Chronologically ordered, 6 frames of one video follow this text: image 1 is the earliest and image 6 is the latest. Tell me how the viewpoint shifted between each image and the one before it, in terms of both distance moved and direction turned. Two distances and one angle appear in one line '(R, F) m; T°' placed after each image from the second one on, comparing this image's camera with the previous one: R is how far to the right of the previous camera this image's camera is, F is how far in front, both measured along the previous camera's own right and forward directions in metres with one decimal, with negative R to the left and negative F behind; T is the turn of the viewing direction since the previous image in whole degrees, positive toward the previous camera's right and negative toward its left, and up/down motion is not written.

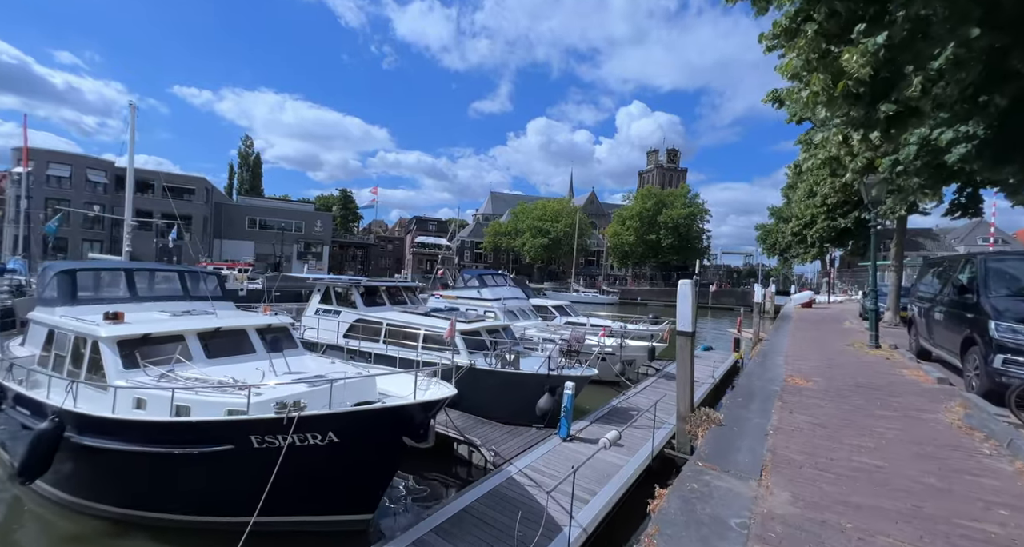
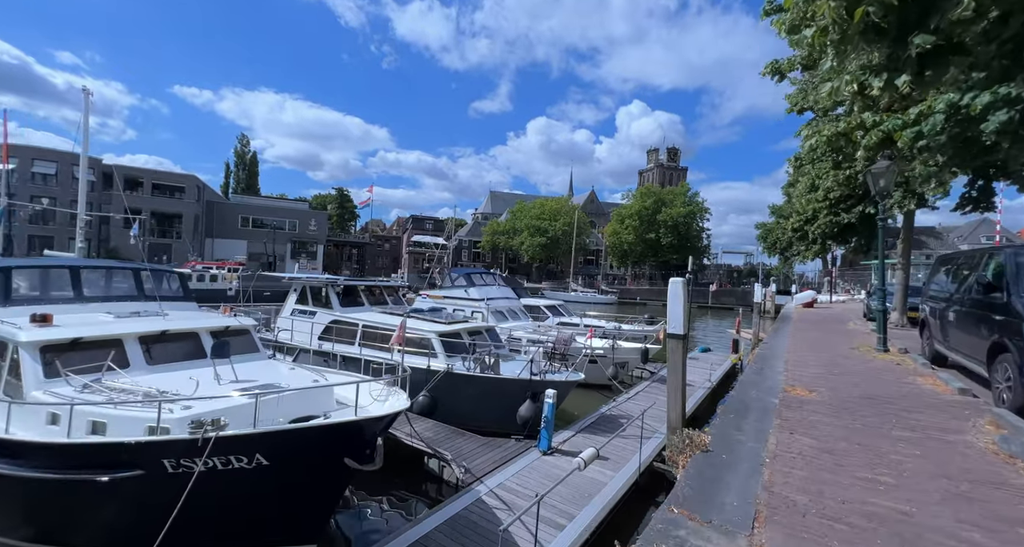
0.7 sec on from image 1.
(+0.4, +0.7) m; 0°
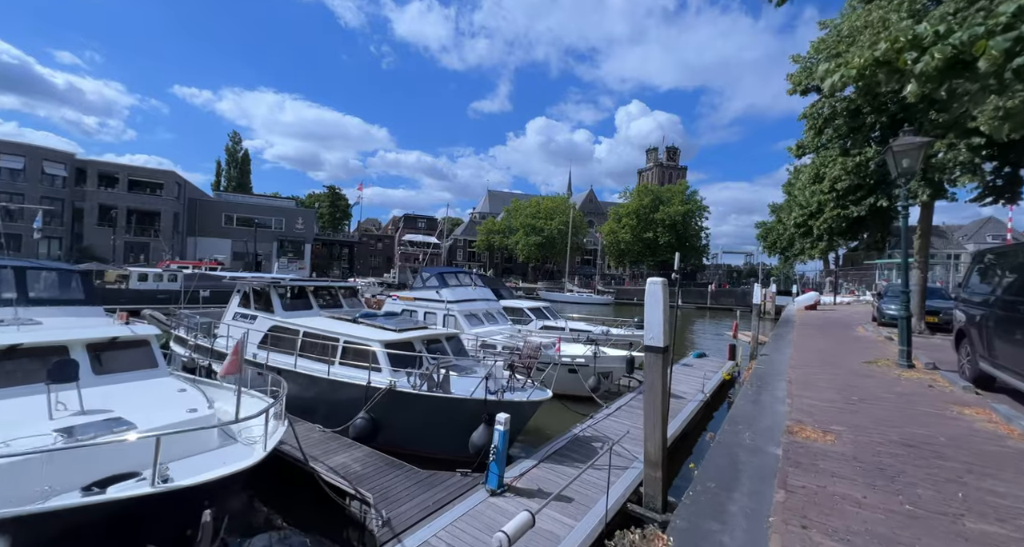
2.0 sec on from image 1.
(+0.8, +1.5) m; 0°
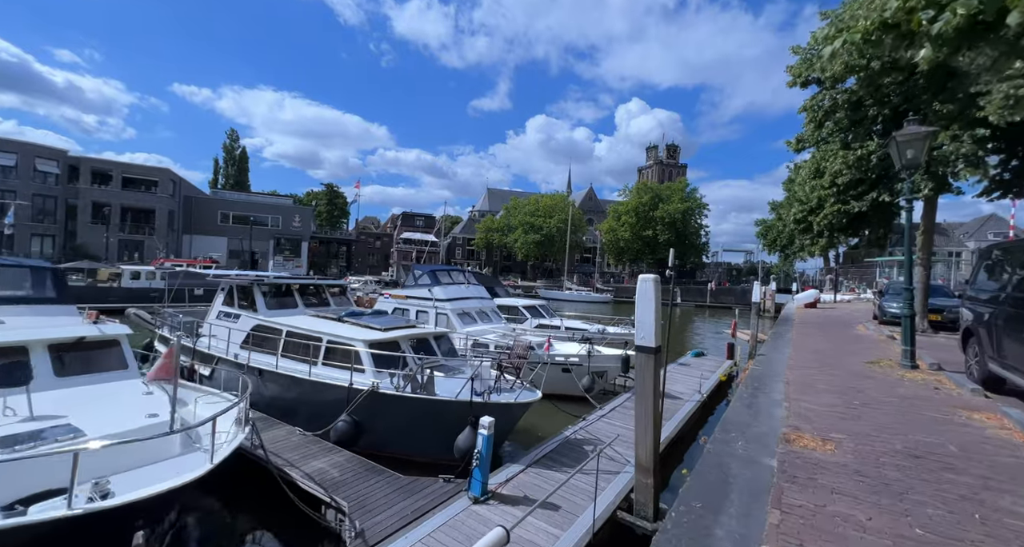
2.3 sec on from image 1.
(+0.2, +0.3) m; 0°
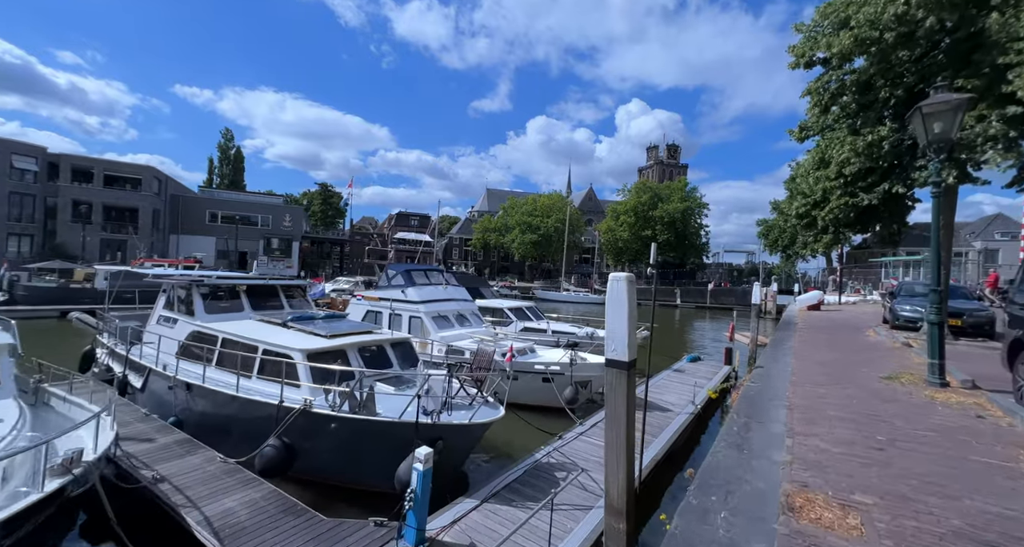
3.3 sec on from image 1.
(+0.7, +1.2) m; 0°
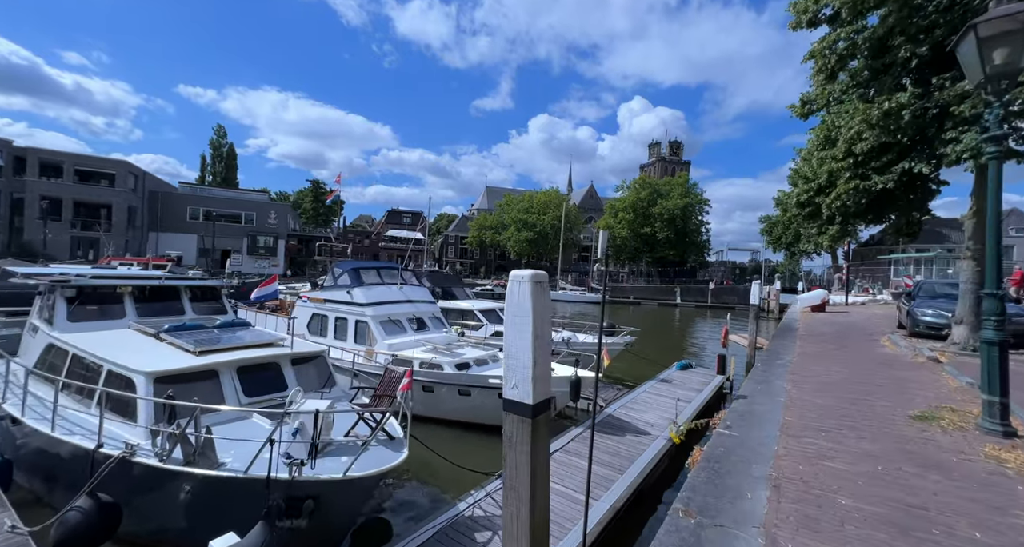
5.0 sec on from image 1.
(+1.2, +1.8) m; 0°
